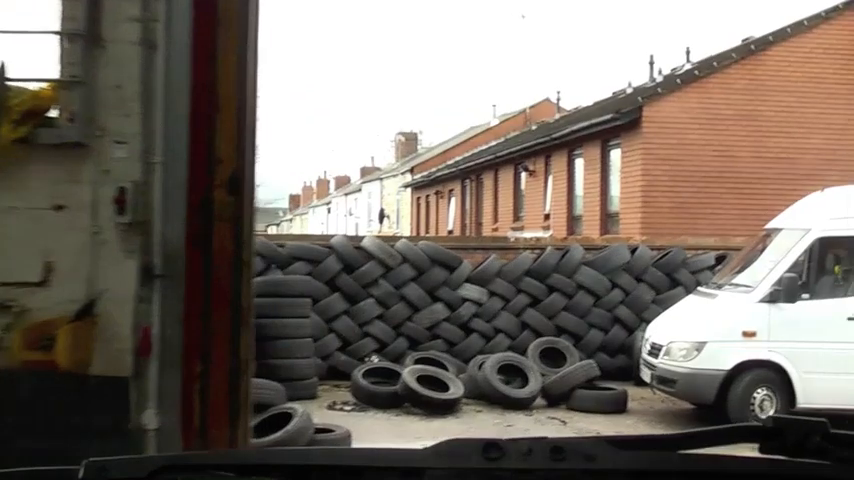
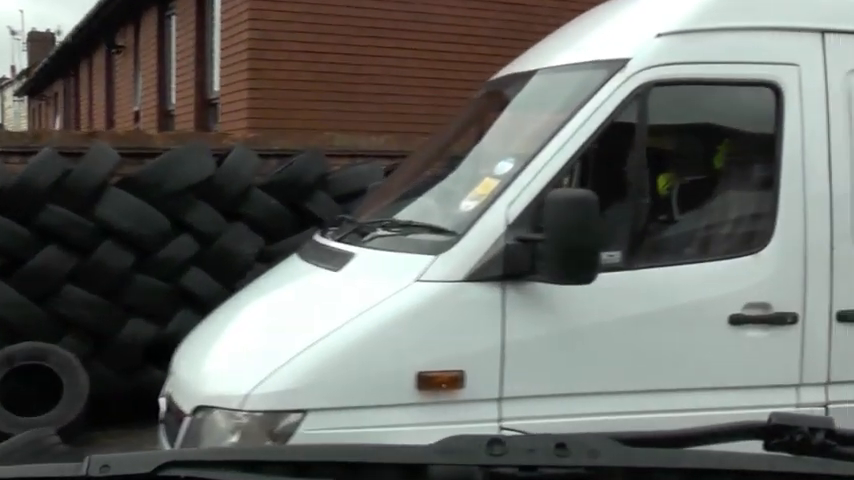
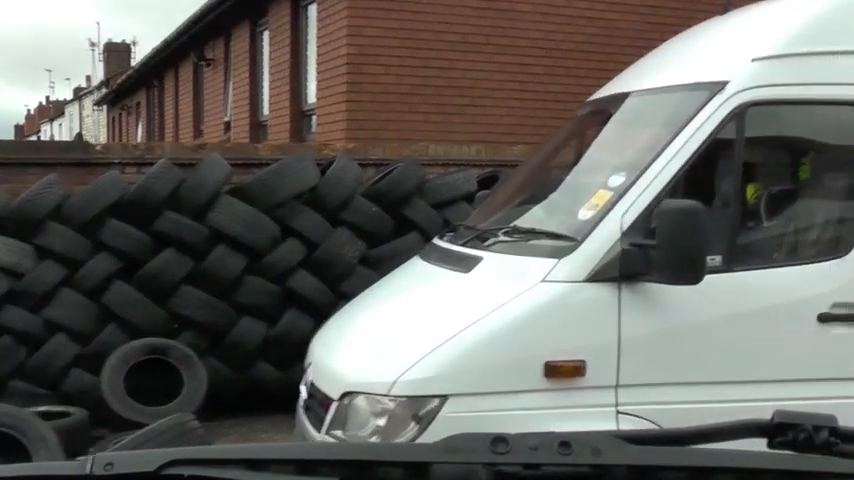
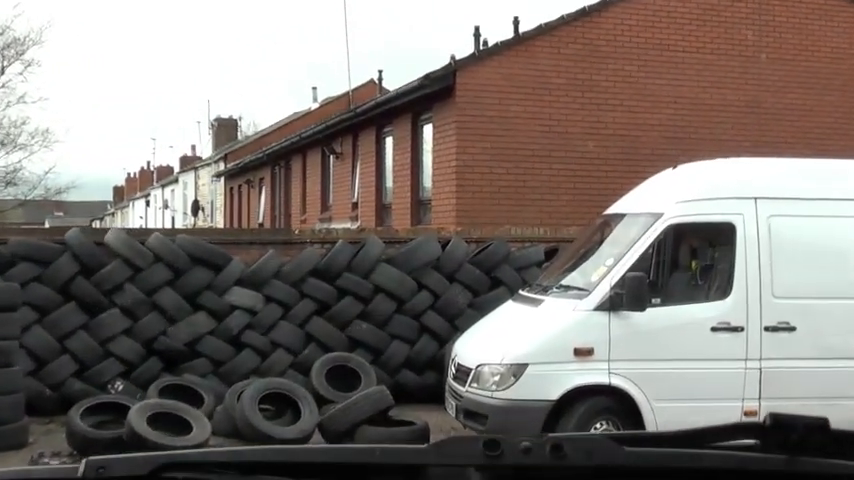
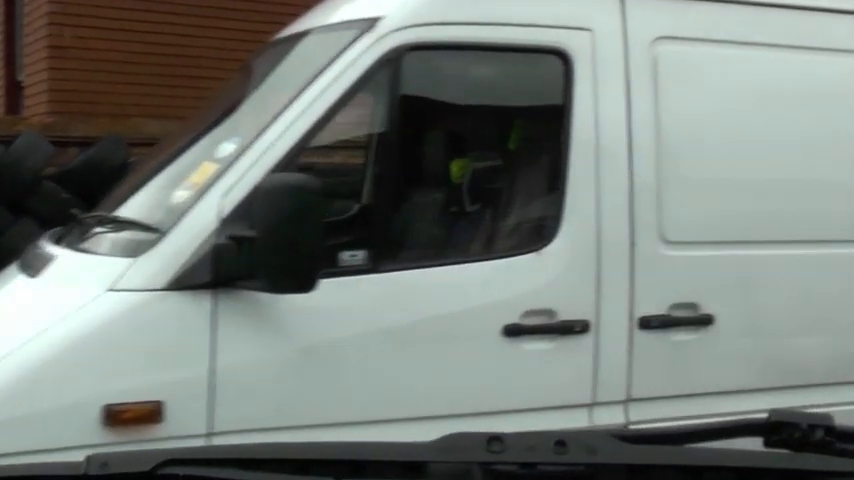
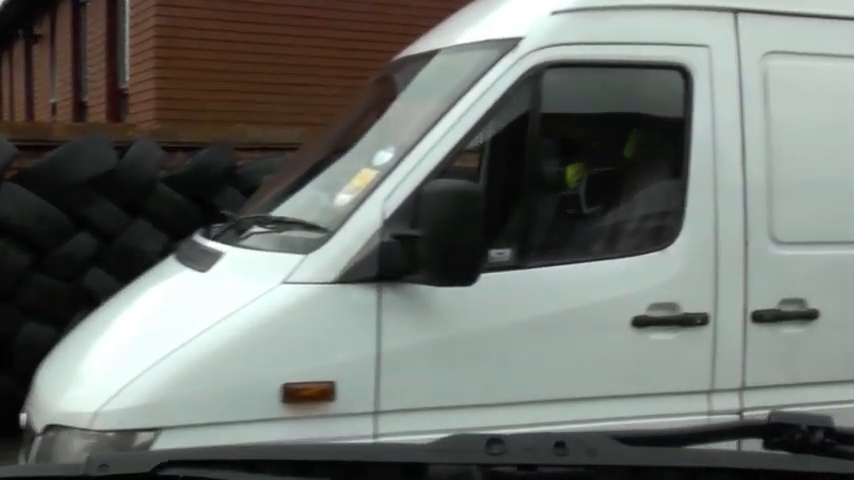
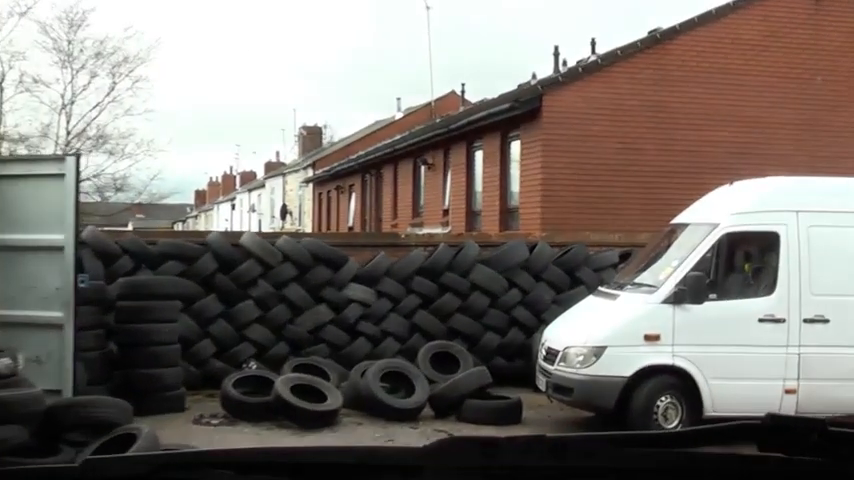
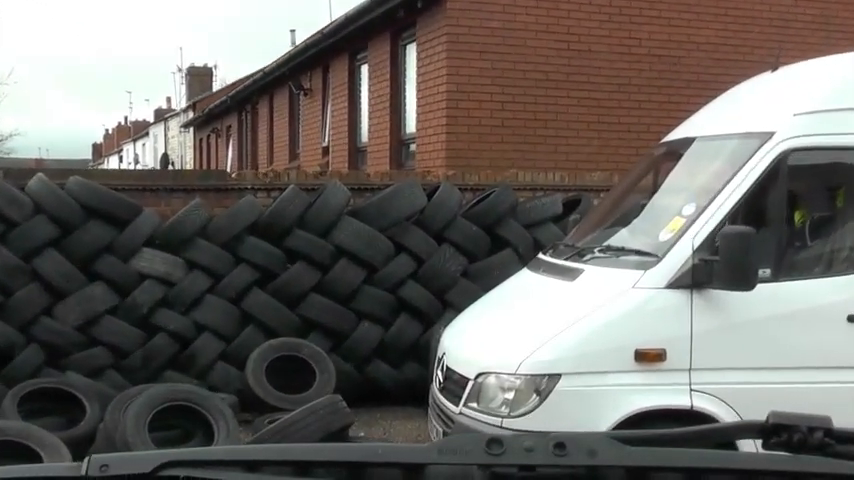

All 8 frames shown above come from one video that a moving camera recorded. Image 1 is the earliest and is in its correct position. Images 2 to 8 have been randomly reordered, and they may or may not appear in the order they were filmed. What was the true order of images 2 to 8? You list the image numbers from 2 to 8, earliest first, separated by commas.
7, 4, 8, 3, 2, 6, 5
